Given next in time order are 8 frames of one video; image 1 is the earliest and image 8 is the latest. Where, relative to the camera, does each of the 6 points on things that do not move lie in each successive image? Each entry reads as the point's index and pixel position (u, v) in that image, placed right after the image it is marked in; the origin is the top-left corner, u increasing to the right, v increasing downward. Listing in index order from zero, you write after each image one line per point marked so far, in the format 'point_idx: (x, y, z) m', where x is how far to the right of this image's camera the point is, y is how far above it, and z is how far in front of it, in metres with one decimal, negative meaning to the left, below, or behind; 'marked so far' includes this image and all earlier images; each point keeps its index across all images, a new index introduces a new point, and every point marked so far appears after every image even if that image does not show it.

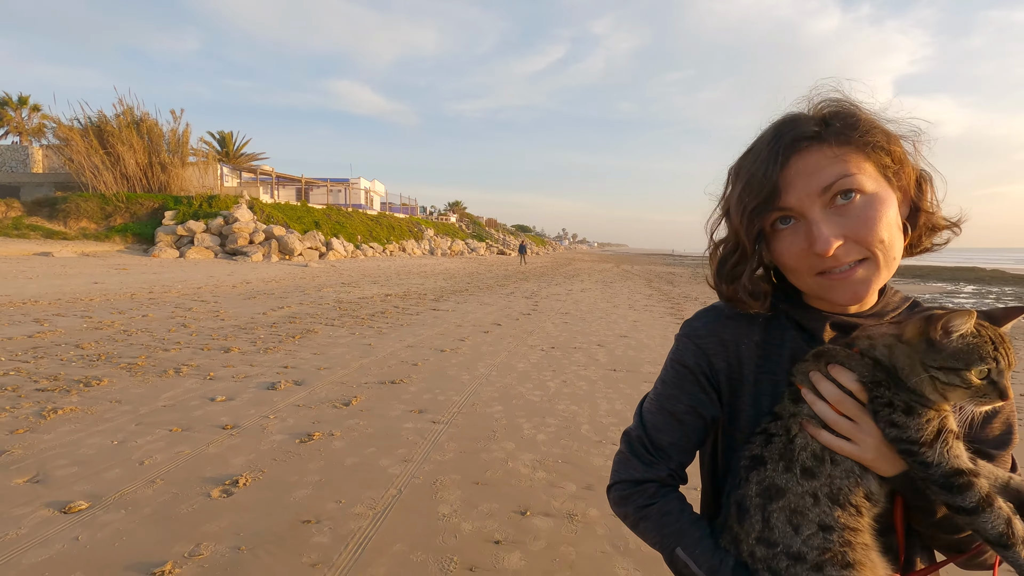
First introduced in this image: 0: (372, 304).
0: (-3.5, -0.4, +13.8) m
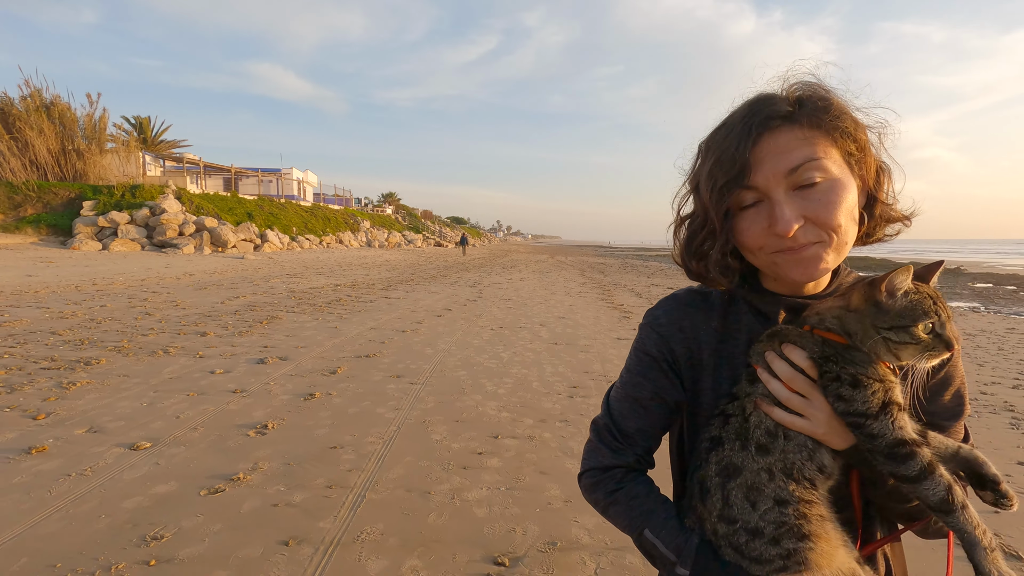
0: (-5.0, -0.1, +14.4) m
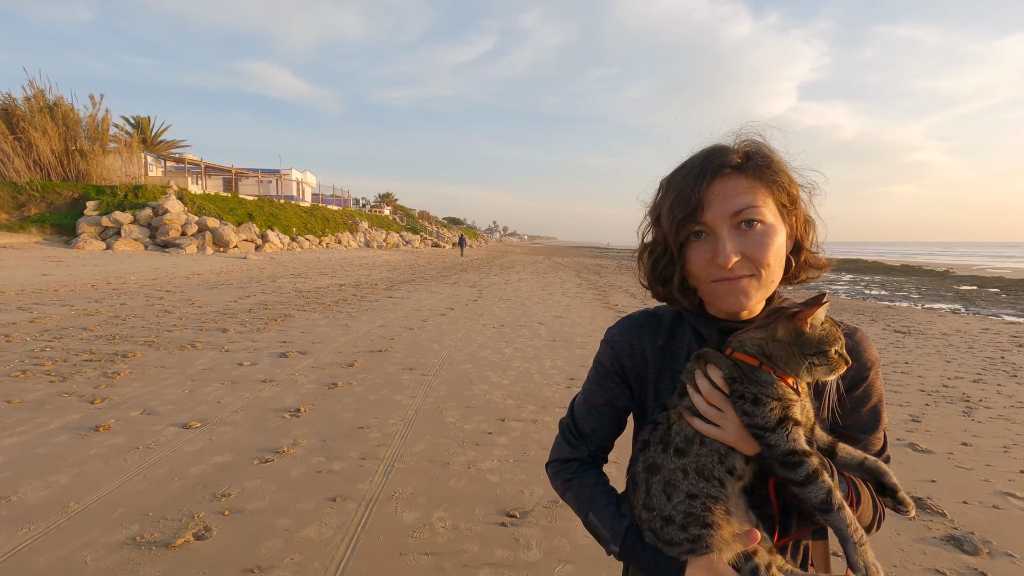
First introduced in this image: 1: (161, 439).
0: (-5.0, -0.1, +15.0) m
1: (-2.8, -1.2, +4.3) m
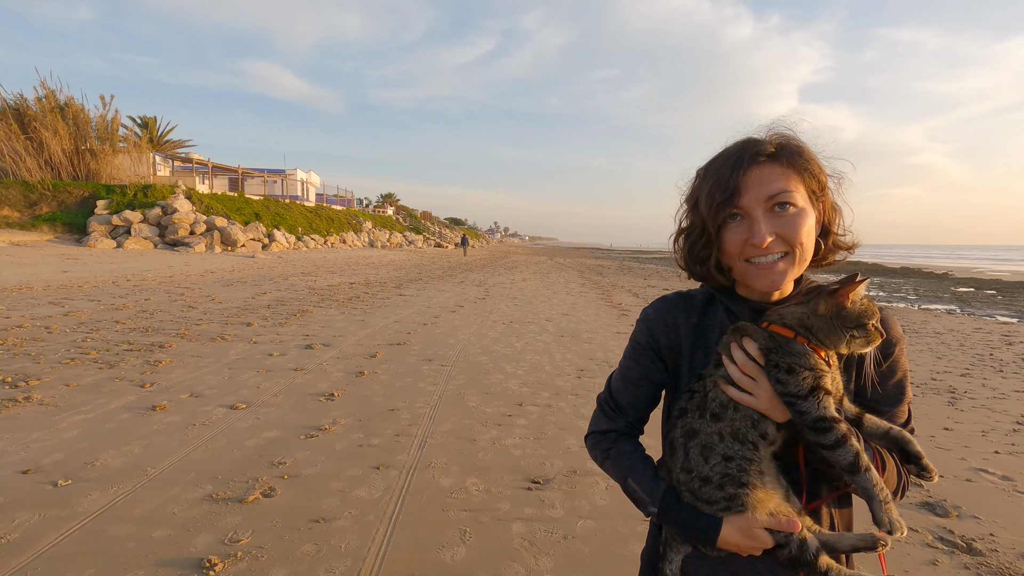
0: (-4.8, -0.1, +15.4) m
1: (-2.7, -1.1, +4.7) m
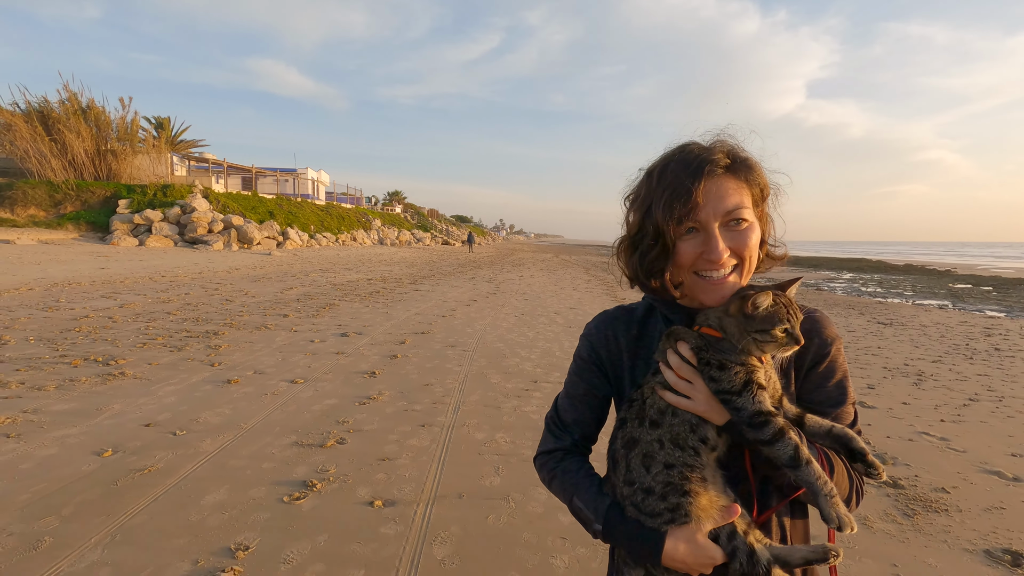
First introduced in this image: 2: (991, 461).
0: (-4.6, +0.1, +16.3) m
1: (-2.5, -1.1, +5.7) m
2: (+4.1, -1.5, +4.6) m
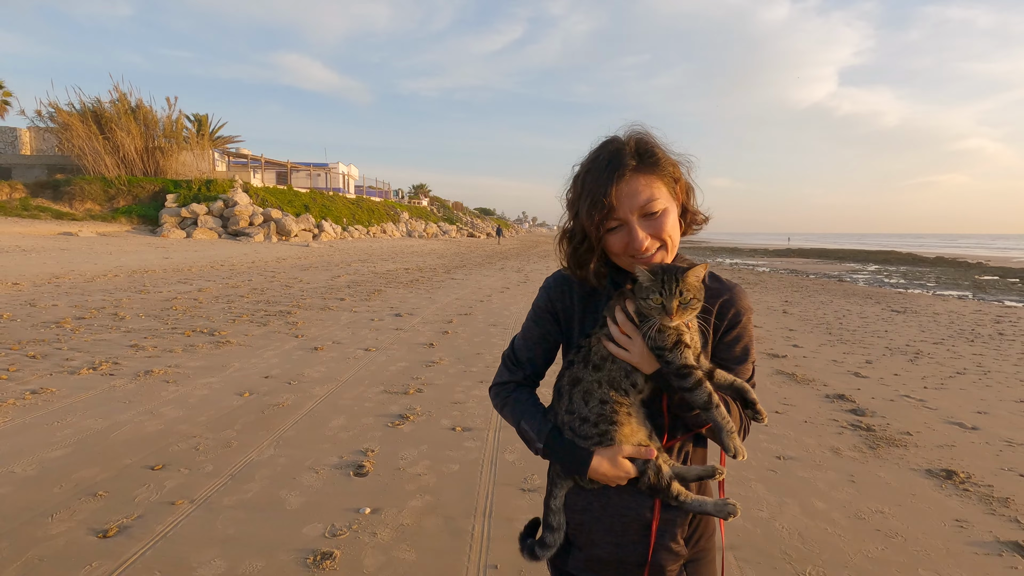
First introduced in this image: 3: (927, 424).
0: (-3.6, +0.4, +17.5) m
1: (-2.0, -0.8, +6.8) m
2: (+4.6, -1.3, +5.5) m
3: (+4.1, -1.3, +5.2) m
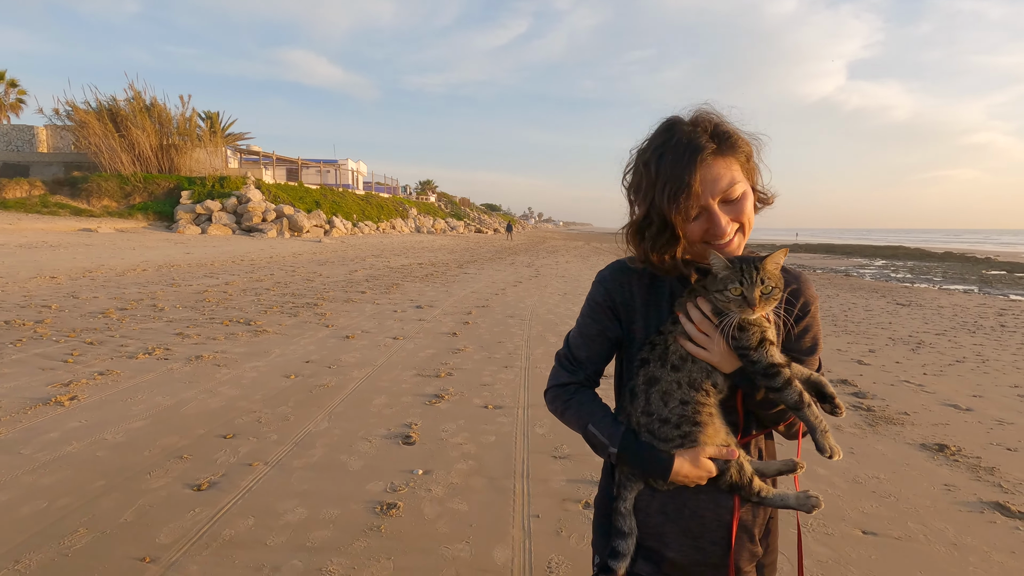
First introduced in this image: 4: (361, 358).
0: (-3.2, +0.6, +18.0) m
1: (-1.7, -0.7, +7.2) m
2: (+4.8, -1.2, +5.9) m
3: (+4.3, -1.2, +5.6) m
4: (-1.8, -0.8, +6.4) m
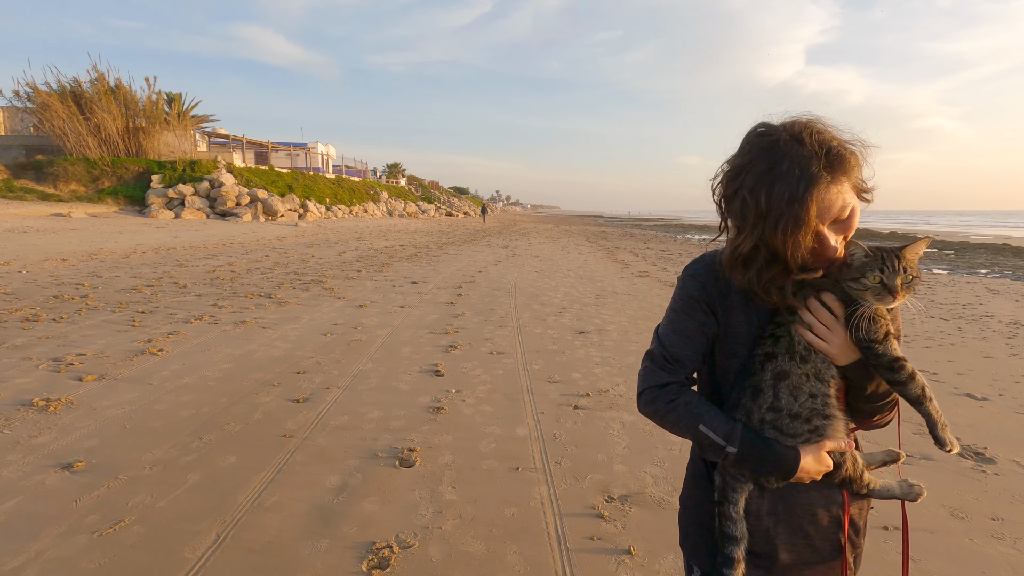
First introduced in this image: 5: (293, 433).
0: (-4.0, +1.3, +19.0) m
1: (-1.8, -0.4, +8.4) m
2: (+4.8, -0.8, +7.5) m
3: (+4.3, -0.8, +7.2) m
4: (-1.9, -0.5, +7.6) m
5: (-1.6, -1.0, +3.8) m
